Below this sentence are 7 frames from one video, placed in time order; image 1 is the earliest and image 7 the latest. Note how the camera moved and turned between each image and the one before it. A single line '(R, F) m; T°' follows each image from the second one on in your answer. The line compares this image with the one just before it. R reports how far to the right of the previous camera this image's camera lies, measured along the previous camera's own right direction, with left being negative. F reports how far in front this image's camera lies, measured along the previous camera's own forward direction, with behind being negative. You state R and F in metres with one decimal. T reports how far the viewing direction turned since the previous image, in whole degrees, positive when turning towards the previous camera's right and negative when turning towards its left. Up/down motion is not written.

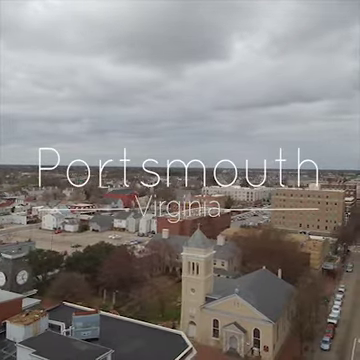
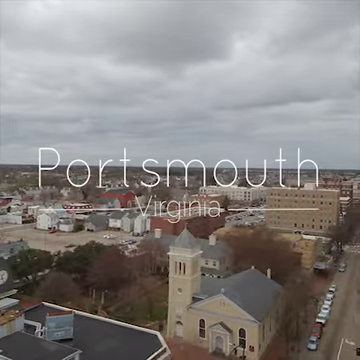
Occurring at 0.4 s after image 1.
(+0.7, 0.0) m; 0°
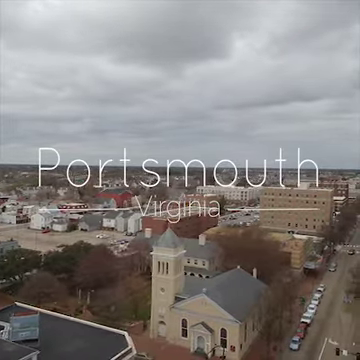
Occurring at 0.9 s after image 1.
(+0.9, +0.1) m; 0°
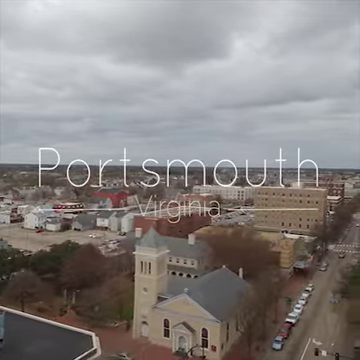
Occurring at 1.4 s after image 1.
(+0.9, +0.1) m; 0°
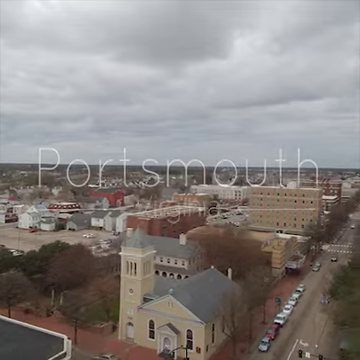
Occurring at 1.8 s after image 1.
(+0.7, +0.2) m; 0°
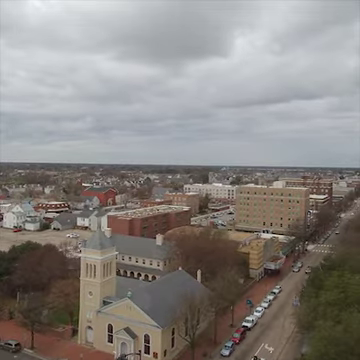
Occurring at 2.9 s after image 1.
(+1.9, +0.7) m; 0°
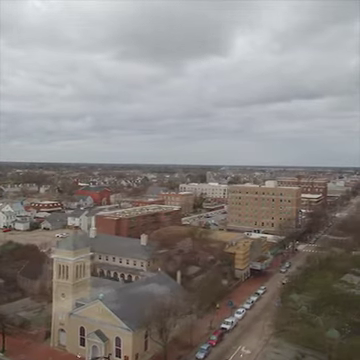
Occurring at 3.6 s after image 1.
(+1.2, +0.5) m; 0°
